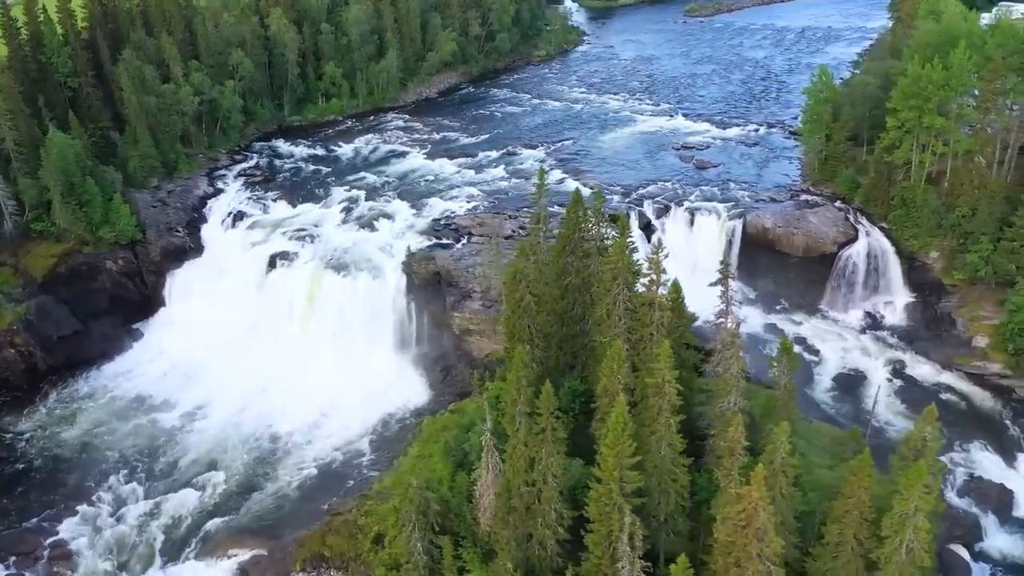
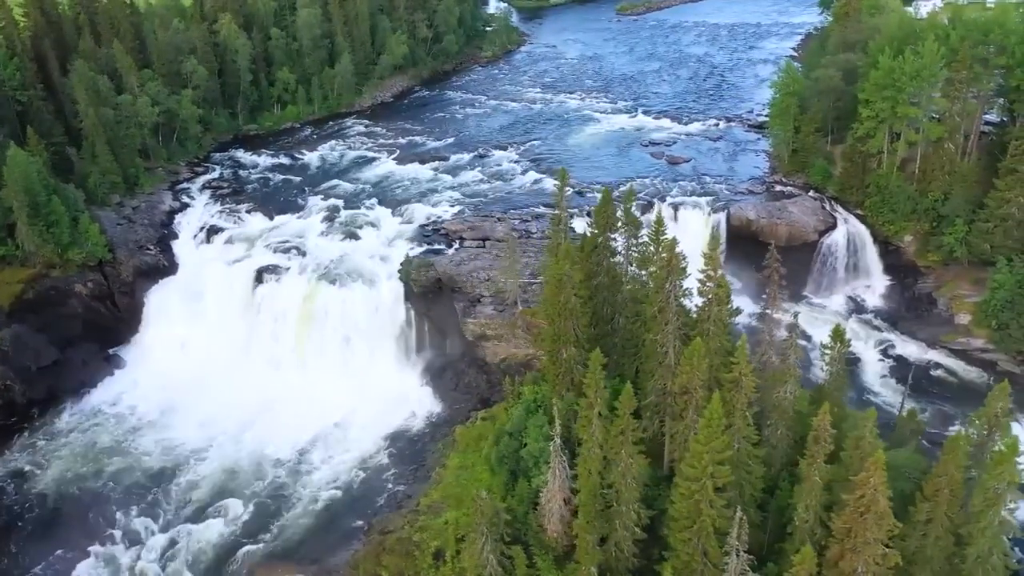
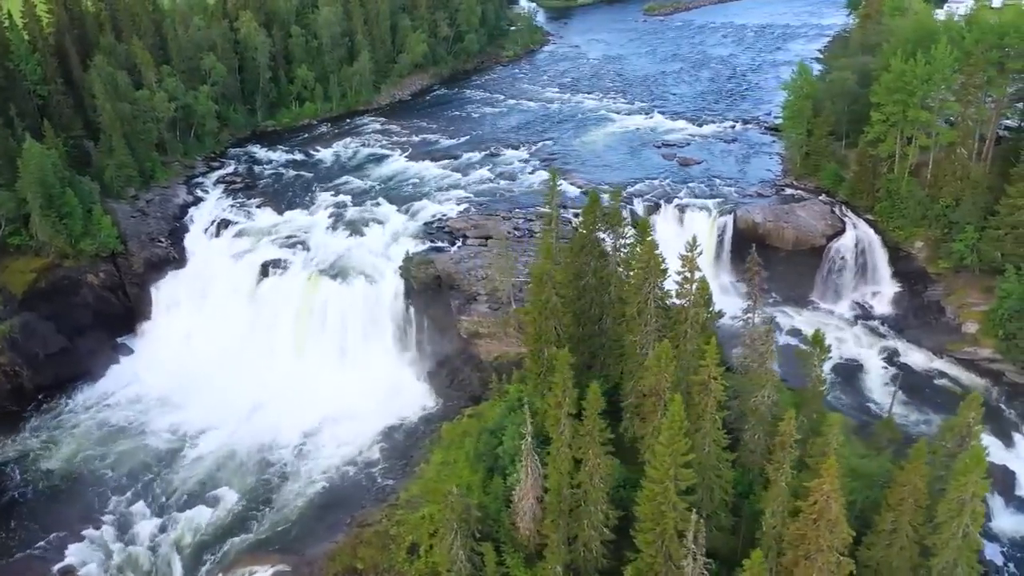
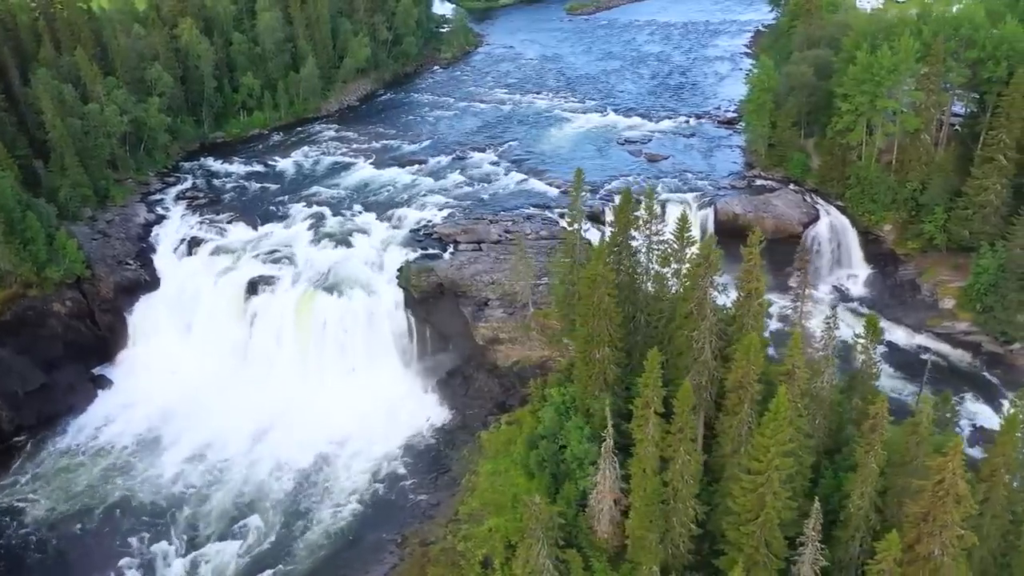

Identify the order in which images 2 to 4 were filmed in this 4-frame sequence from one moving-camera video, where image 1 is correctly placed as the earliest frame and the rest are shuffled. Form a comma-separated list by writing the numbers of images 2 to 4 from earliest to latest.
3, 2, 4
